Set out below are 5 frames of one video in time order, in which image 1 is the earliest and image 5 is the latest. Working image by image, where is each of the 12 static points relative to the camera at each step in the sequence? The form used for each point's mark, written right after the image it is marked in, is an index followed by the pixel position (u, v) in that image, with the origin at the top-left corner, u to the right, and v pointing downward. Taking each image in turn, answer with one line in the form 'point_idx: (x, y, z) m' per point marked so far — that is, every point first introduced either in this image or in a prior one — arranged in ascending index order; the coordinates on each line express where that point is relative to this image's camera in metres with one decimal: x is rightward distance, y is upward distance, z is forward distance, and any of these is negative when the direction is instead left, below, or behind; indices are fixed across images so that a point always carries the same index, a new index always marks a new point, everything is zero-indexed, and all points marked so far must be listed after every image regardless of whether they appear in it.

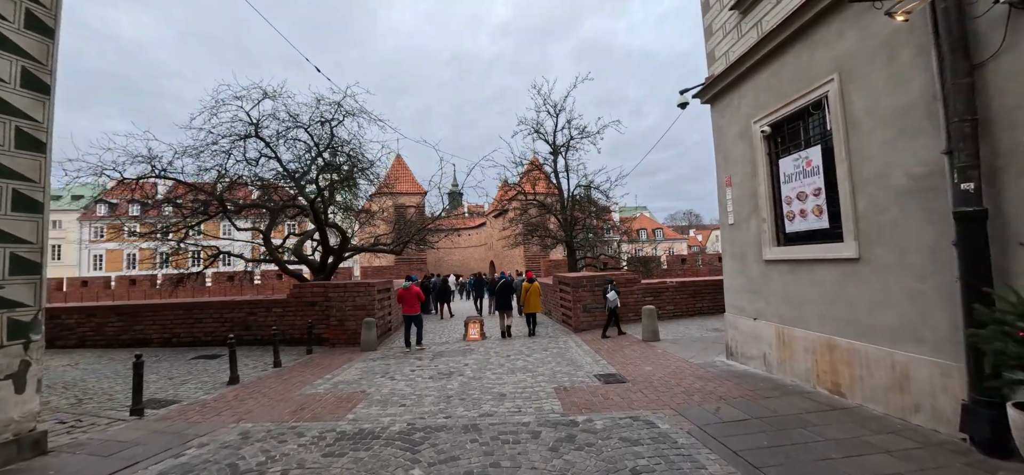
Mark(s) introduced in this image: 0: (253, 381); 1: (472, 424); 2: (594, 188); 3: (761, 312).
0: (-4.1, -2.3, +6.7) m
1: (-0.4, -1.9, +4.3) m
2: (+3.9, +2.3, +20.0) m
3: (+3.4, -1.0, +5.7) m
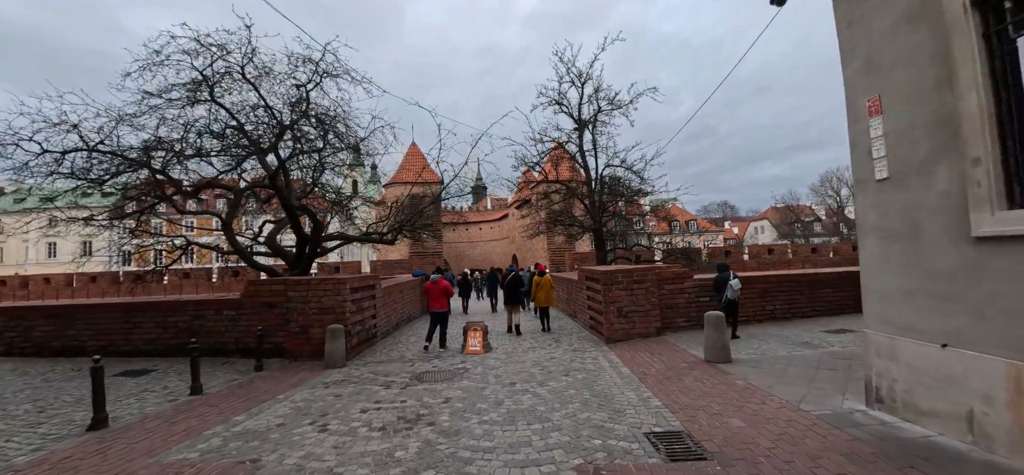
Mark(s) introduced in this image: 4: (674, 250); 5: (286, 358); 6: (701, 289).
0: (-4.1, -2.0, +4.5) m
1: (-0.6, -1.6, +1.9) m
2: (+4.7, +2.7, +17.2) m
3: (+3.3, -0.7, +3.1) m
4: (+7.0, -0.5, +18.1) m
5: (-4.2, -2.2, +7.8) m
6: (+3.9, -1.1, +8.7) m
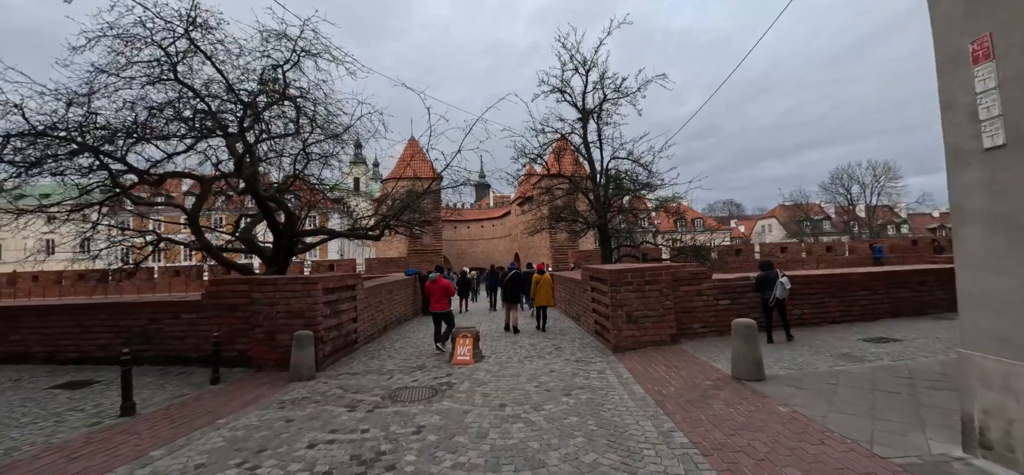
0: (-4.2, -1.9, +3.6) m
1: (-0.7, -1.5, +0.9) m
2: (+4.7, +2.9, +16.2) m
3: (+3.2, -0.6, +2.1) m
4: (+7.0, -0.4, +17.1) m
5: (-4.3, -2.1, +6.9) m
6: (+3.8, -1.0, +7.7) m
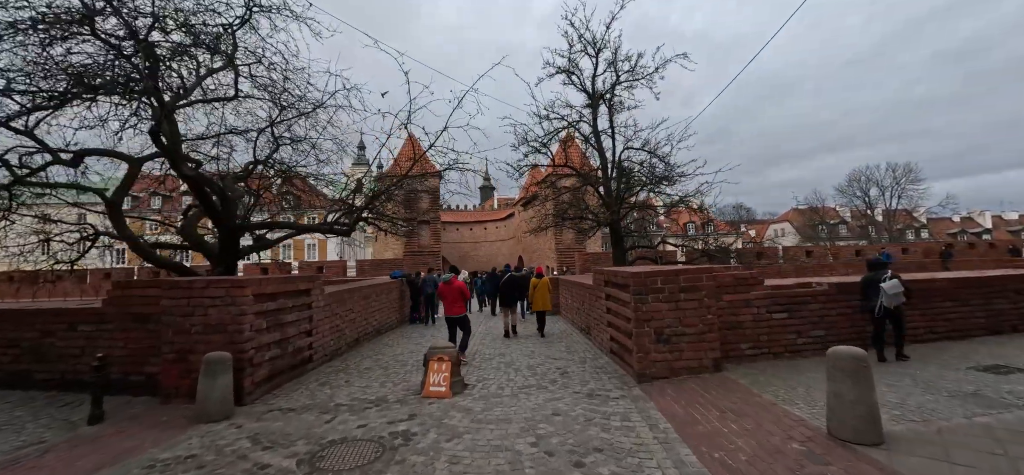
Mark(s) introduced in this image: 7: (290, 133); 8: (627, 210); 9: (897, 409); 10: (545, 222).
0: (-4.4, -1.7, +1.9) m
1: (-0.9, -1.4, -0.8) m
2: (+4.7, +2.9, +14.5) m
3: (+3.0, -0.5, +0.4) m
4: (+7.0, -0.4, +15.3) m
5: (-4.4, -2.0, +5.2) m
6: (+3.7, -0.9, +5.9) m
7: (-5.0, +2.4, +9.4) m
8: (+4.1, +1.0, +15.1) m
9: (+3.6, -1.6, +3.9) m
10: (+1.3, +0.6, +16.7) m
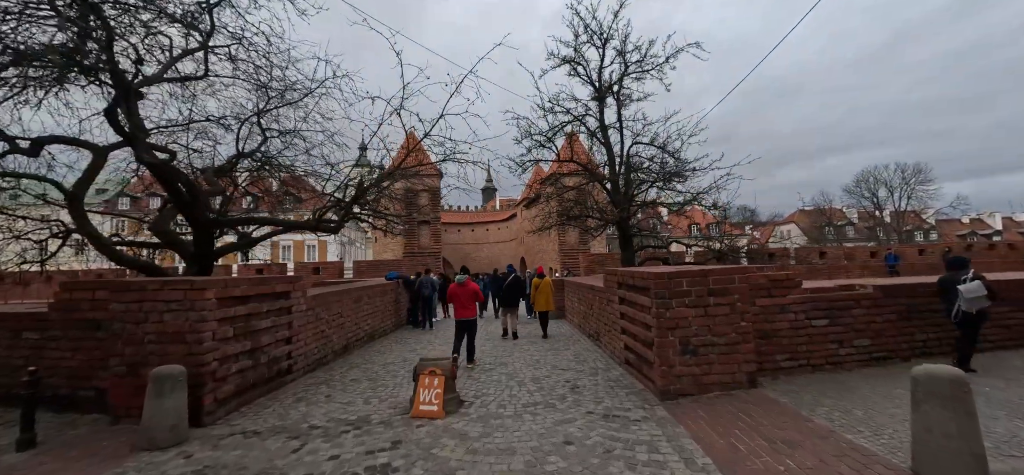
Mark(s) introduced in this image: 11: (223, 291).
0: (-4.4, -1.7, +1.2) m
1: (-0.9, -1.3, -1.5) m
2: (+4.8, +2.9, +13.8) m
3: (+3.0, -0.4, -0.3) m
4: (+7.1, -0.4, +14.5) m
5: (-4.4, -1.9, +4.5) m
6: (+3.7, -0.8, +5.2) m
7: (-4.9, +2.4, +8.8) m
8: (+4.2, +1.0, +14.4) m
9: (+3.7, -1.5, +3.2) m
10: (+1.4, +0.6, +16.0) m
11: (-3.2, -0.6, +4.7) m
